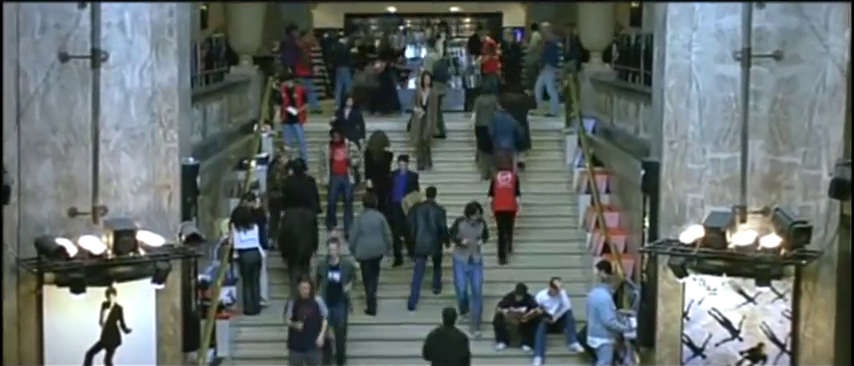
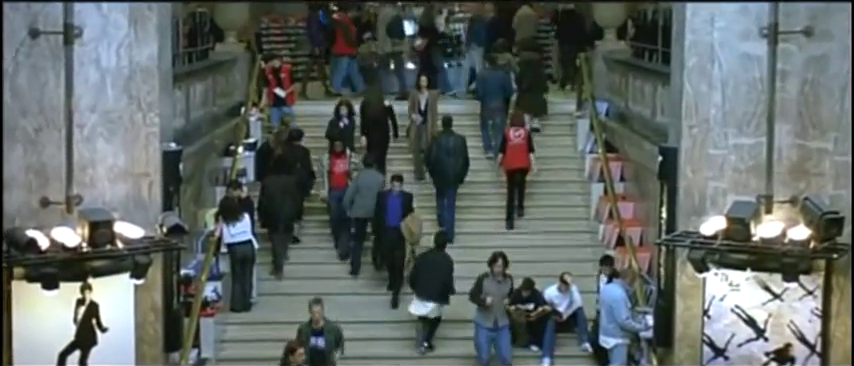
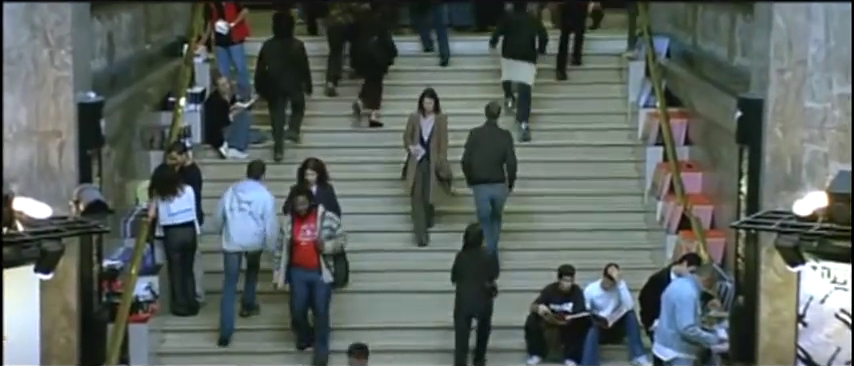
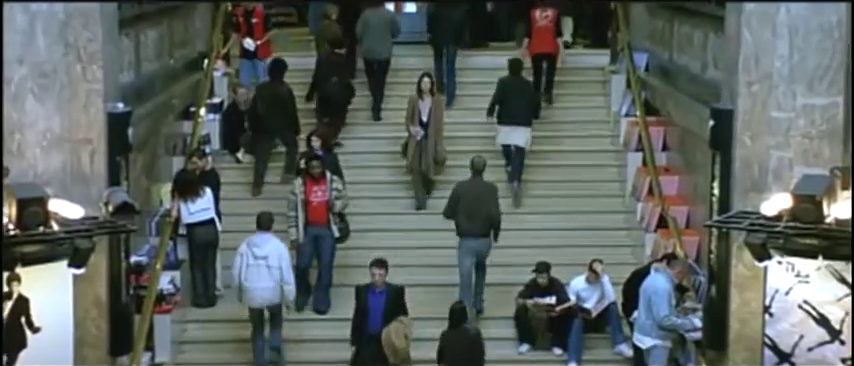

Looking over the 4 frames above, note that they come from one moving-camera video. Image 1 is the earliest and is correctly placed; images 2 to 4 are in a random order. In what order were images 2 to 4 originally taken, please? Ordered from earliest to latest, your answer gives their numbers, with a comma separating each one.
2, 4, 3
